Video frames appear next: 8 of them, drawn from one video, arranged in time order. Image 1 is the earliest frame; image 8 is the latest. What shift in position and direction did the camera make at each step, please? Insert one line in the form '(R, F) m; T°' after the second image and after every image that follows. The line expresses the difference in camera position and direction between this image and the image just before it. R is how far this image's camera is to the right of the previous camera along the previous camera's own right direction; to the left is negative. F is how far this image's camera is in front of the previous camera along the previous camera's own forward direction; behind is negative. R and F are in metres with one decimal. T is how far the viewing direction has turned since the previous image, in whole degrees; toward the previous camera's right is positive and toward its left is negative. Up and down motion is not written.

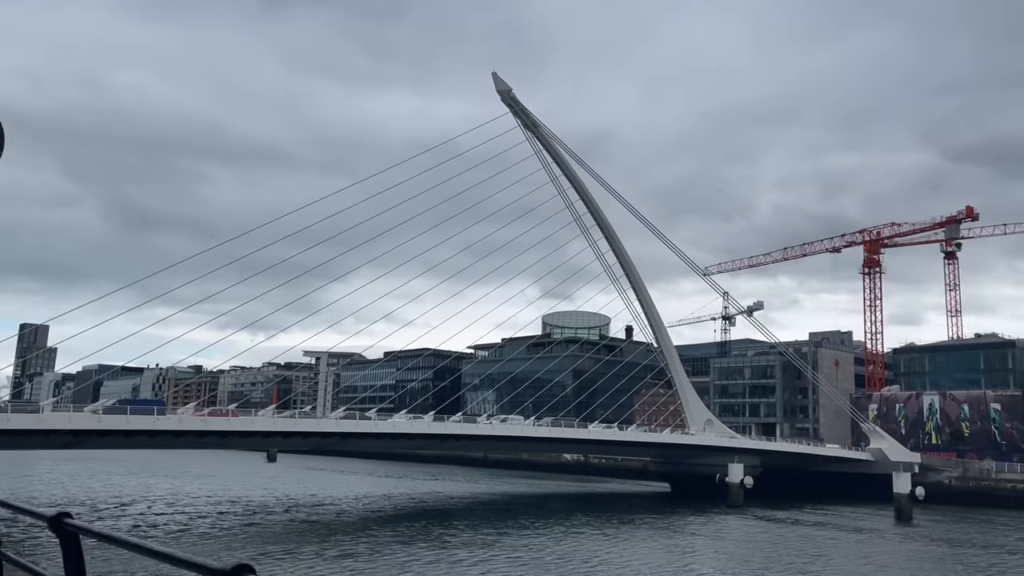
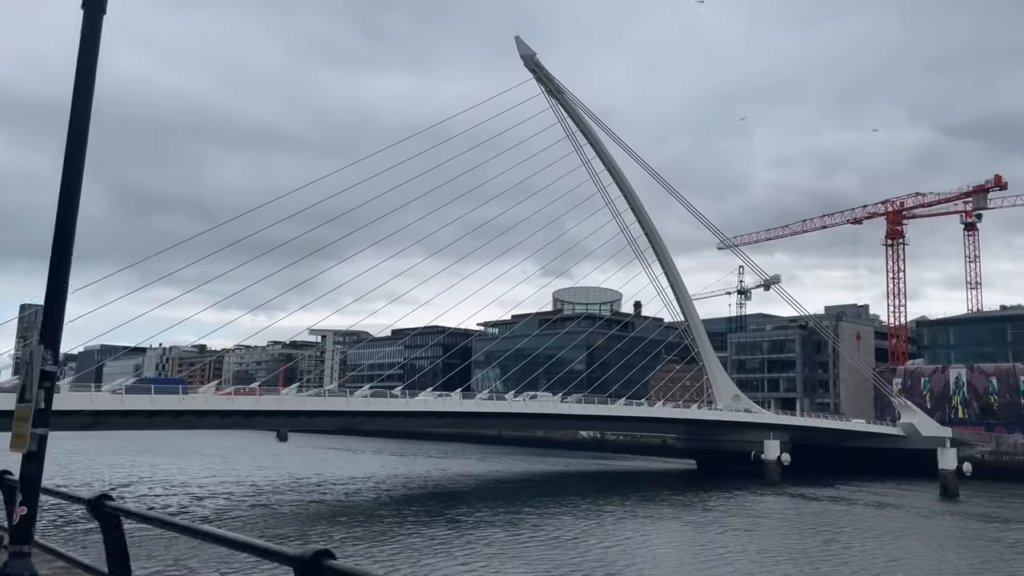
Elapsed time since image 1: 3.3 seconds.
(-0.8, +0.9) m; 0°
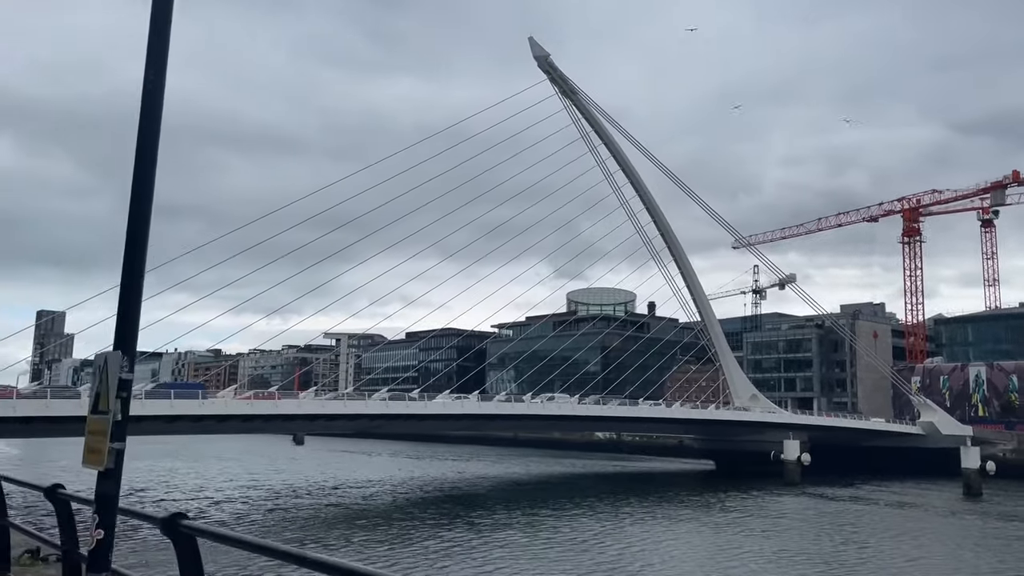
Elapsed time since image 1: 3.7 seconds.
(-0.1, 0.0) m; -1°
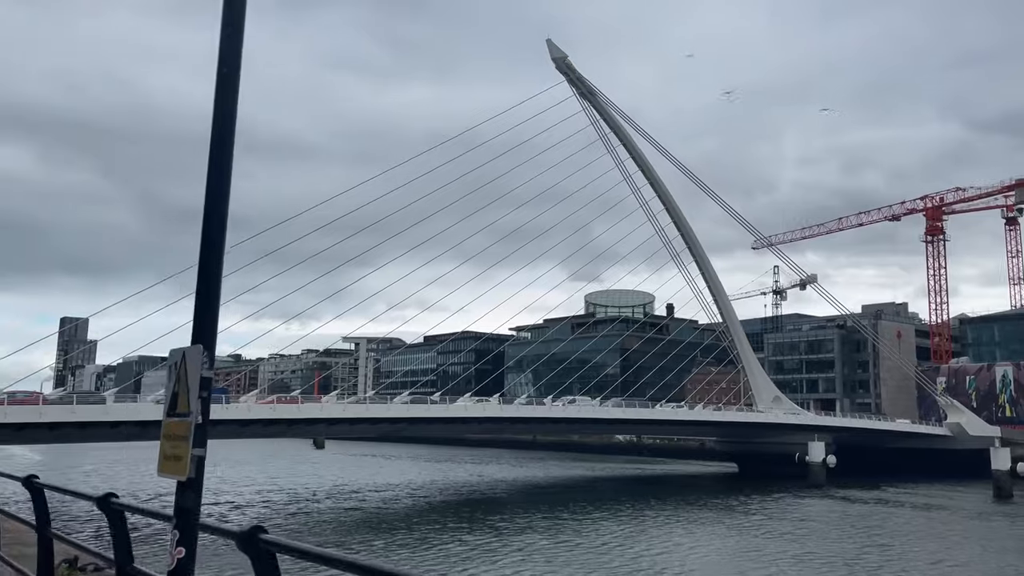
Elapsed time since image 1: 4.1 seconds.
(-0.1, +0.1) m; -1°
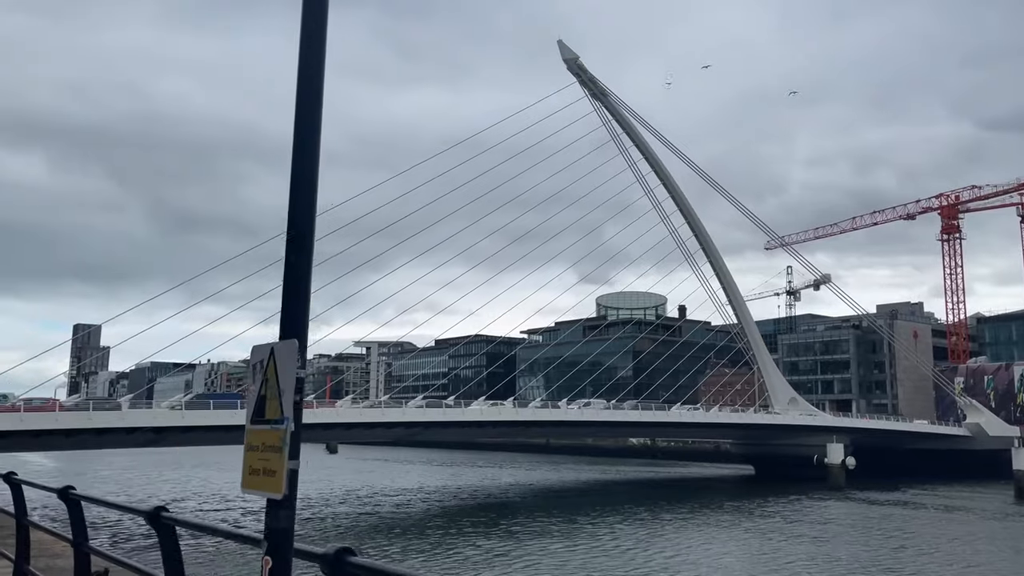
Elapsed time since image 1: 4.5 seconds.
(-0.1, +0.2) m; -1°
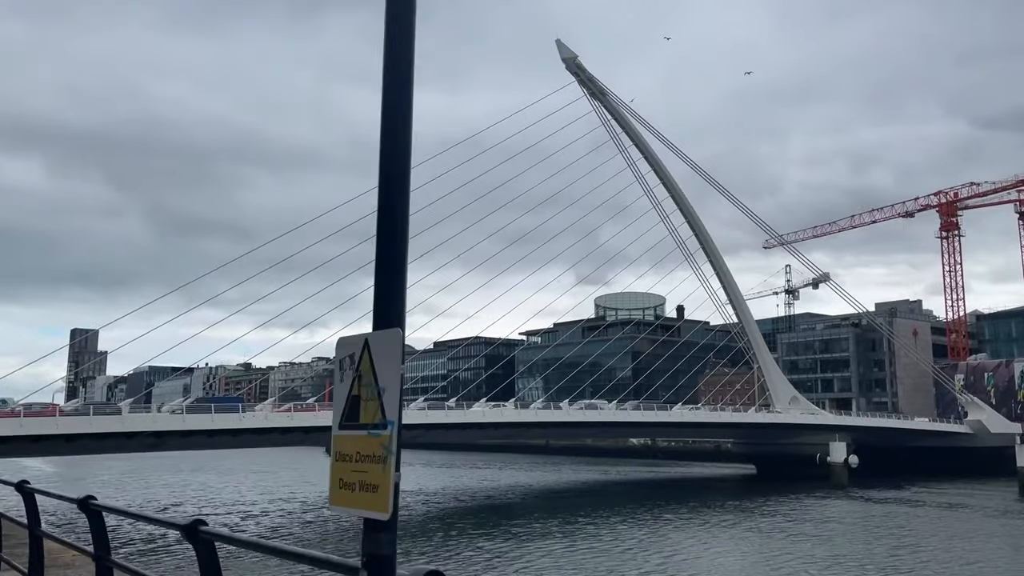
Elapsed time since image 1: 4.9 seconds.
(-0.1, +0.1) m; 0°
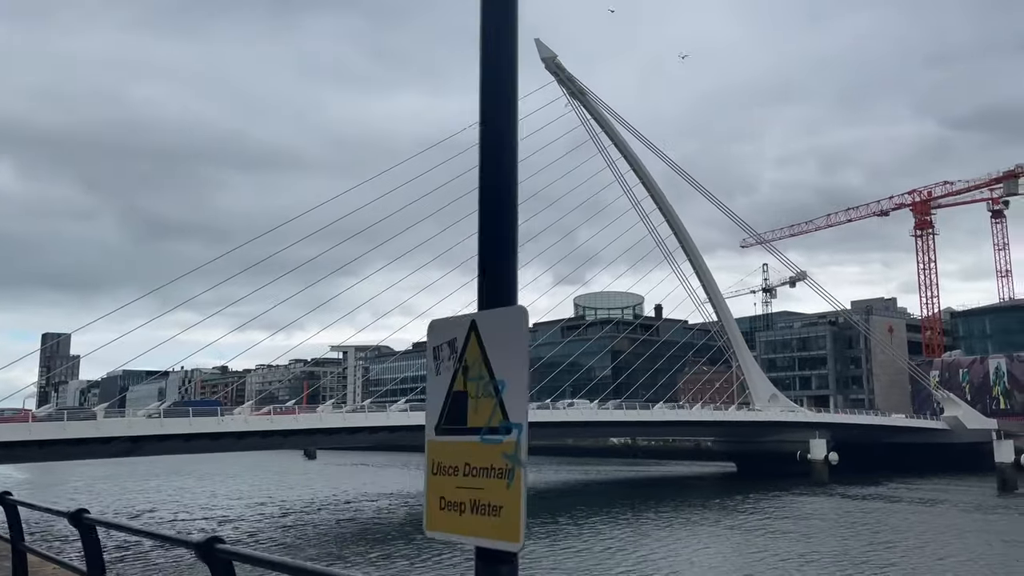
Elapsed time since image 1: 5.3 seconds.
(-0.1, +0.1) m; +2°
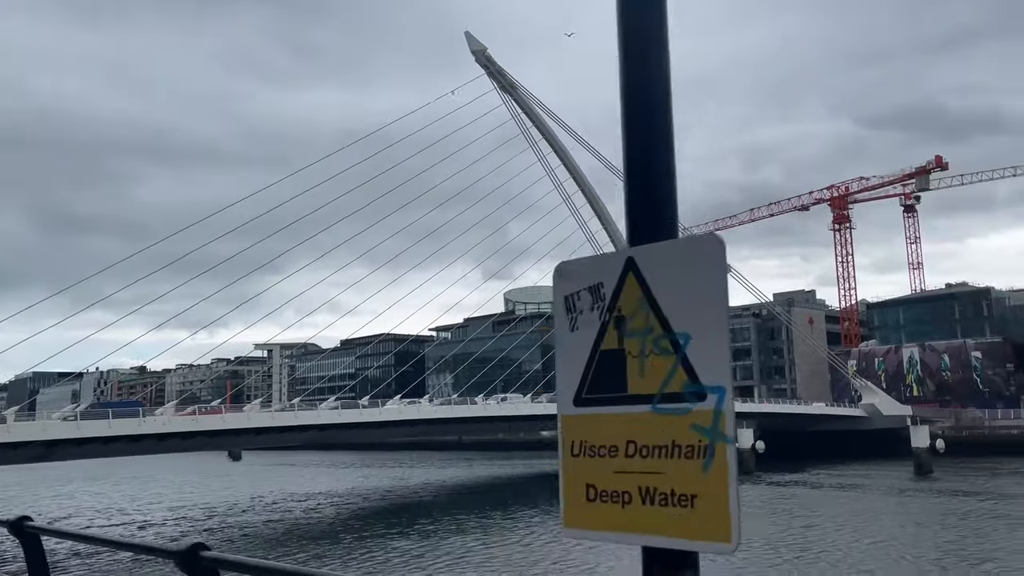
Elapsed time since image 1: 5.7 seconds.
(-0.1, +0.2) m; +5°
